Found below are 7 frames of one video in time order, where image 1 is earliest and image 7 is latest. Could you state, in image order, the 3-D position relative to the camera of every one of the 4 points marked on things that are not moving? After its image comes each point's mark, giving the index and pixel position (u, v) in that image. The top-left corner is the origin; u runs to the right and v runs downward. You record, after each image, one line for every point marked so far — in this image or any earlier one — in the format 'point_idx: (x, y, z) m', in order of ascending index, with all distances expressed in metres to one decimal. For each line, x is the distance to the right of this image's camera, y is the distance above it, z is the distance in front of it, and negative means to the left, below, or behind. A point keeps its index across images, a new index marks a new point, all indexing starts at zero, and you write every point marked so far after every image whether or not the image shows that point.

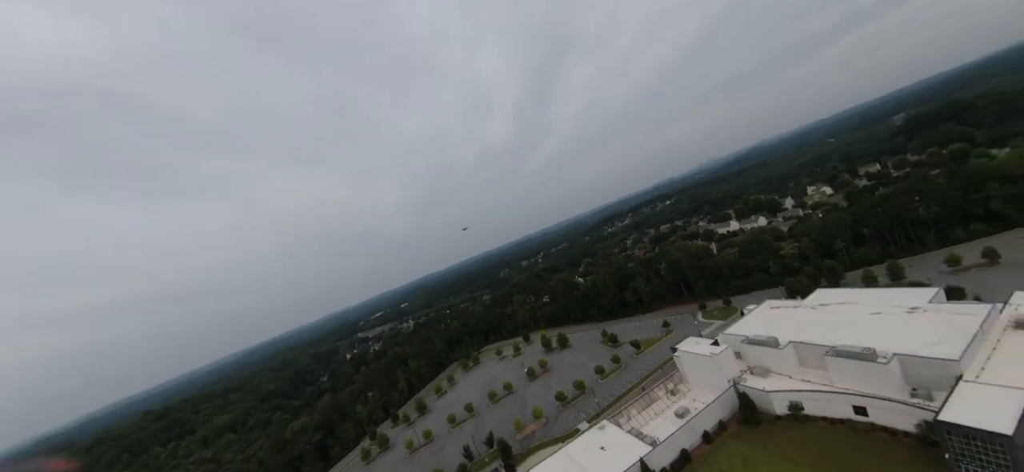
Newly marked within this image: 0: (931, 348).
0: (+17.2, -4.6, +15.5) m
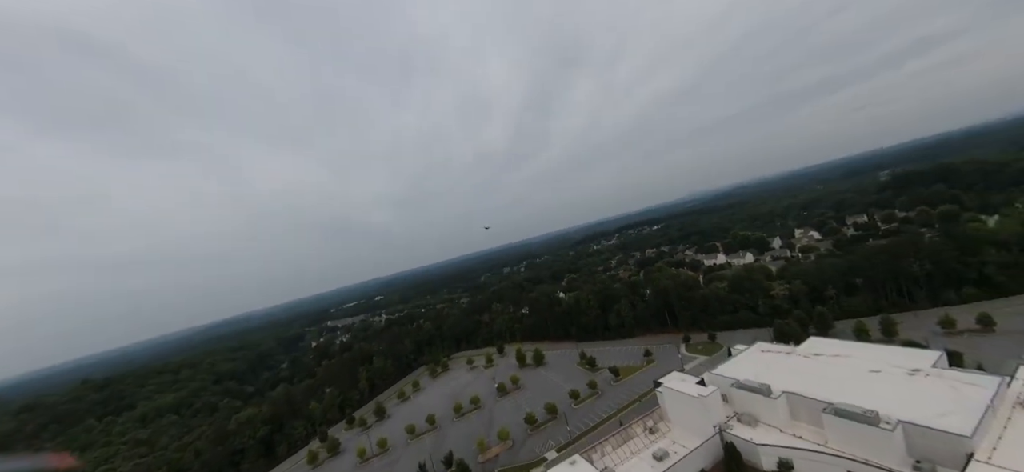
0: (+16.2, -6.9, +14.4) m
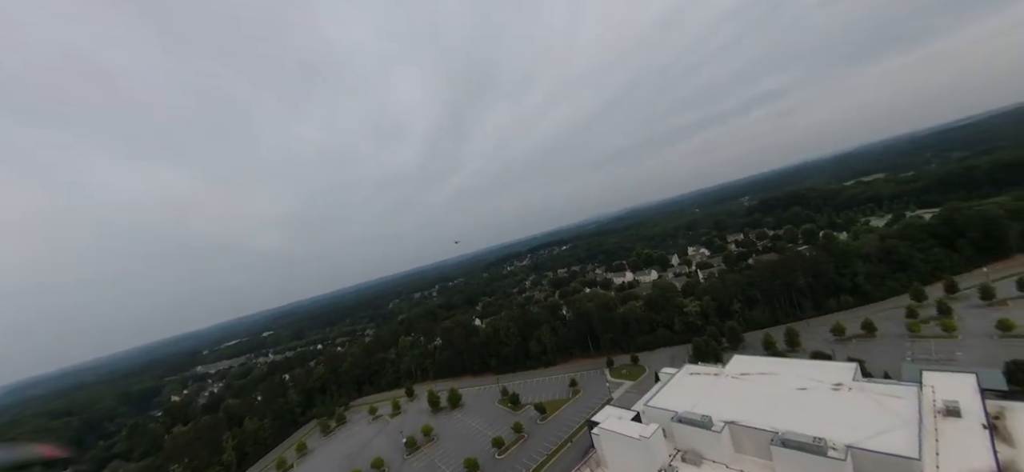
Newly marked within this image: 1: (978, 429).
0: (+13.3, -7.4, +13.8) m
1: (+16.8, -7.0, +13.6) m
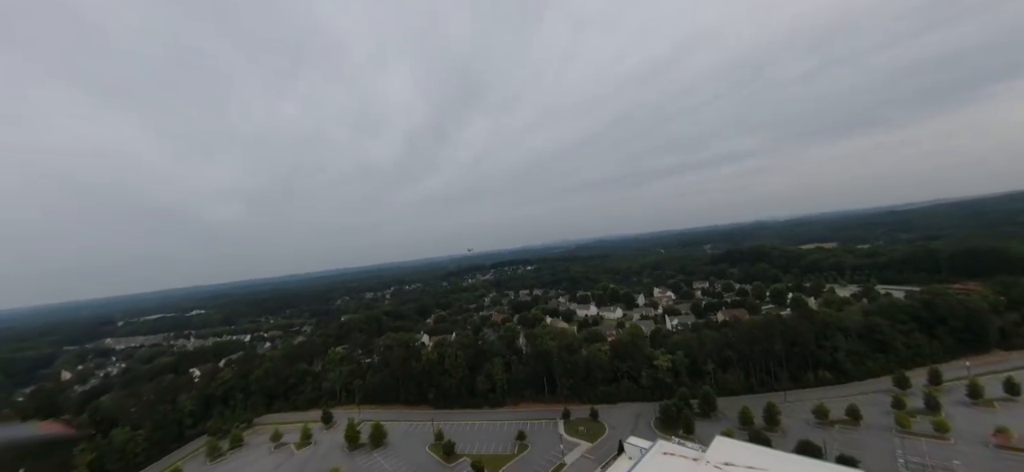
0: (+11.1, -10.0, +10.3) m
1: (+14.5, -10.1, +10.5) m
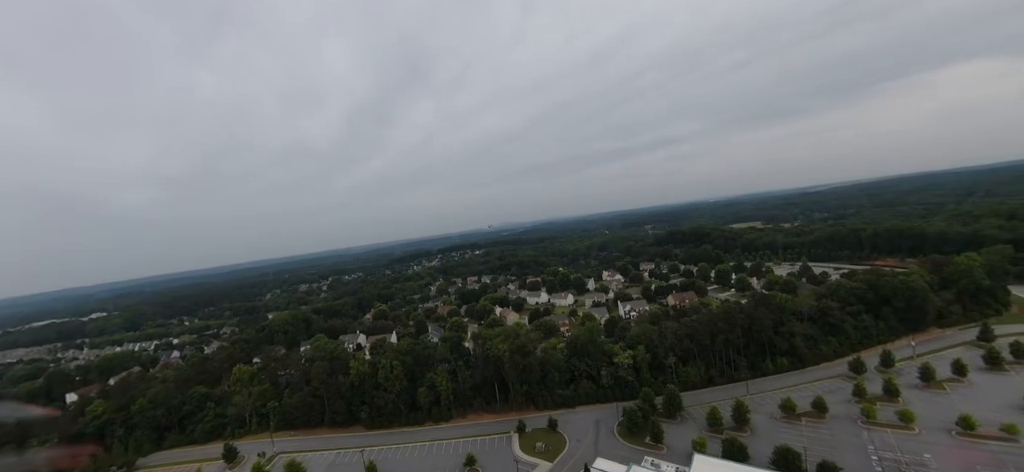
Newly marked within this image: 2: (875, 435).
0: (+10.0, -9.8, +8.1) m
1: (+13.4, -9.8, +8.8) m
2: (+18.9, -10.3, +19.6) m
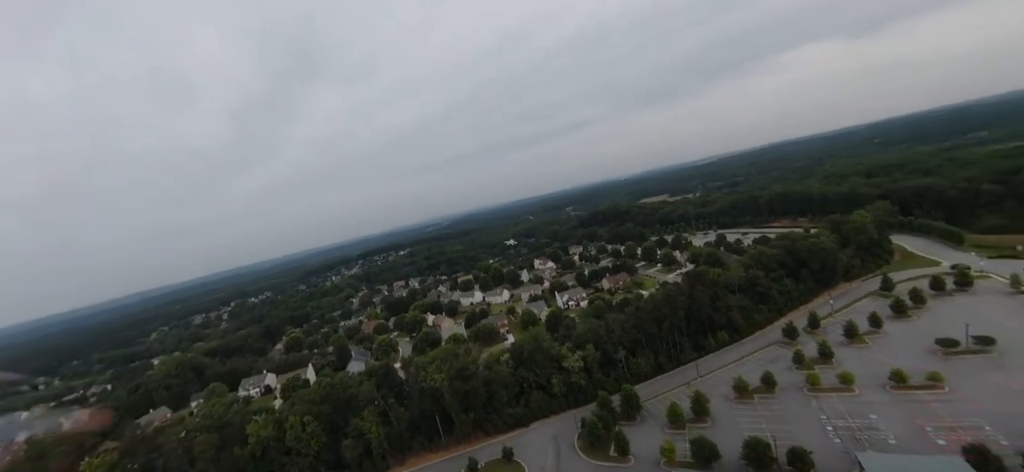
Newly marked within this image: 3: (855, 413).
0: (+9.8, -9.4, +6.8) m
1: (+13.0, -9.0, +8.1) m
2: (+16.3, -8.7, +19.8) m
3: (+16.9, -8.7, +18.6) m
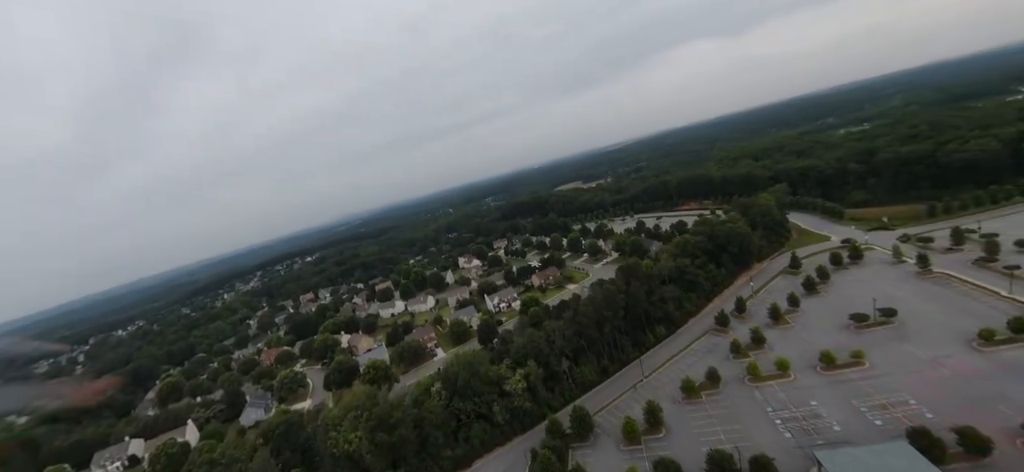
0: (+9.7, -9.6, +5.8) m
1: (+12.5, -8.9, +7.7) m
2: (+13.3, -8.2, +19.8) m
3: (+14.1, -8.2, +18.8) m
